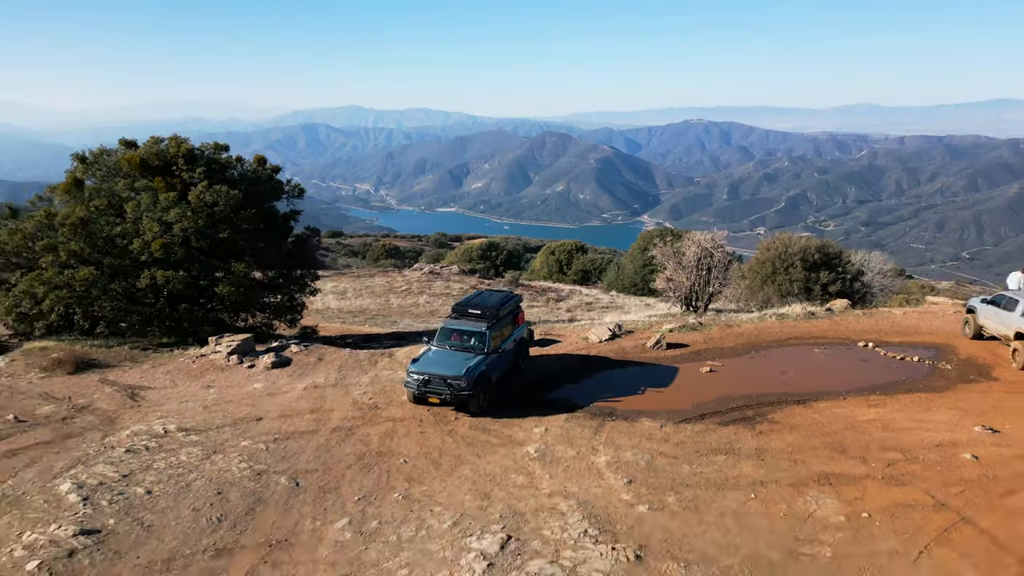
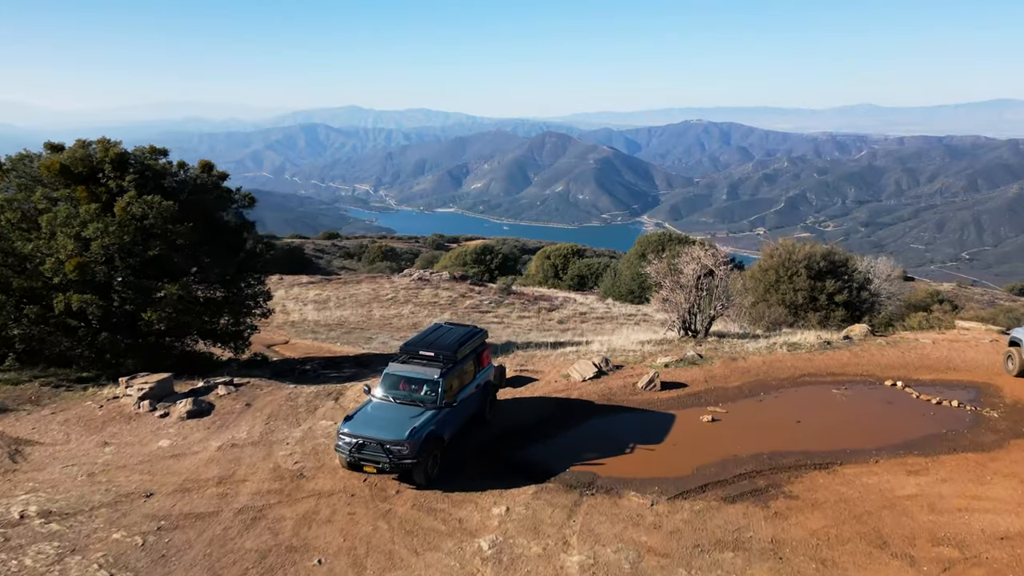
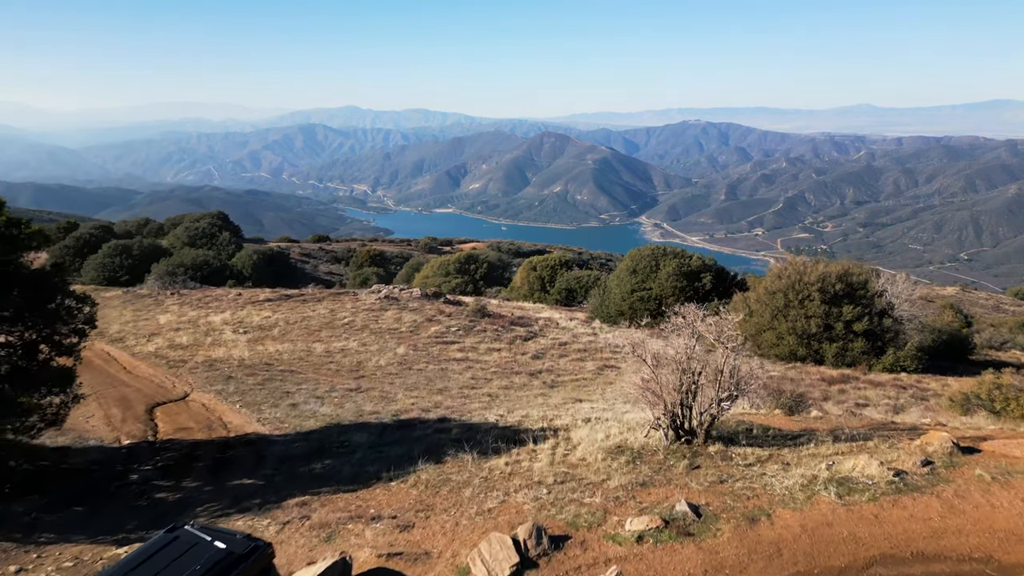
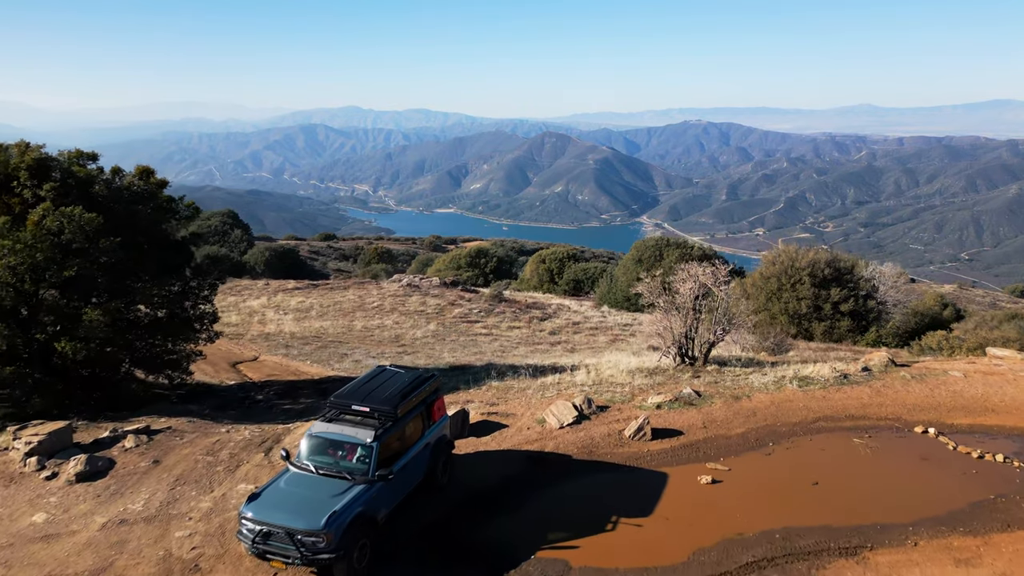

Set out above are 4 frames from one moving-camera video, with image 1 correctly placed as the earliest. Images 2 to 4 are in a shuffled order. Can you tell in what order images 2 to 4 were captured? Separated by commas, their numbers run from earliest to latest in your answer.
2, 4, 3
